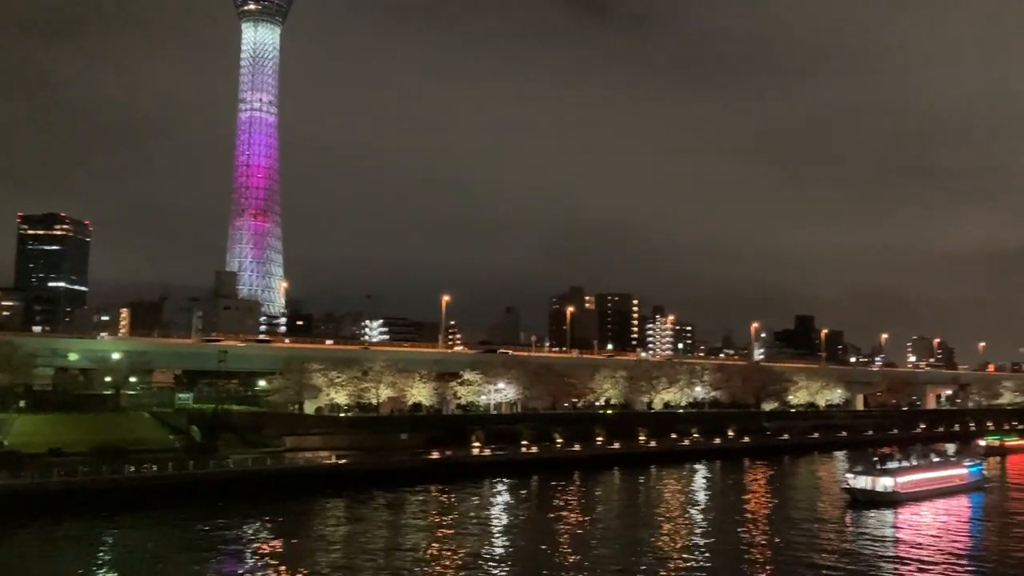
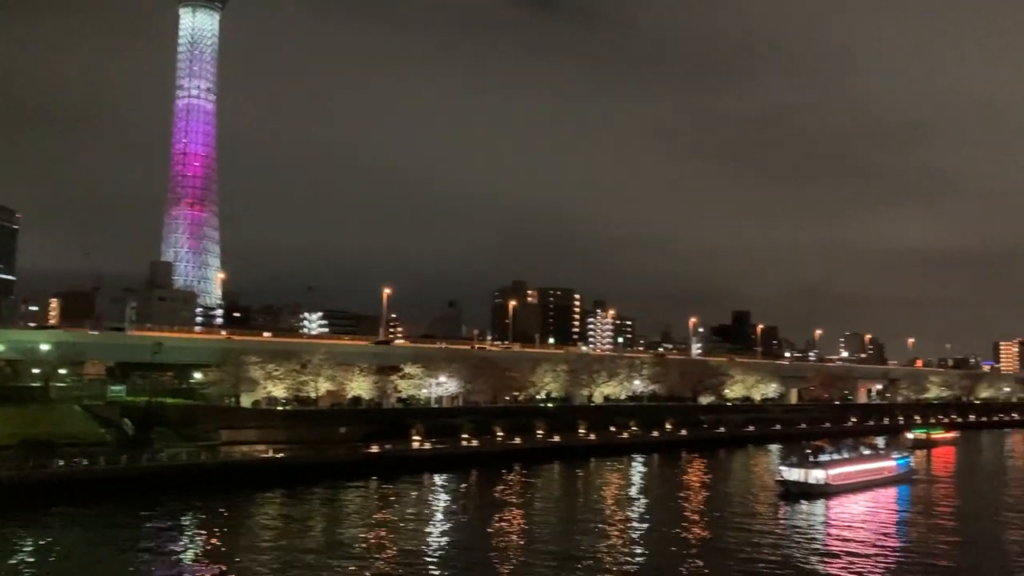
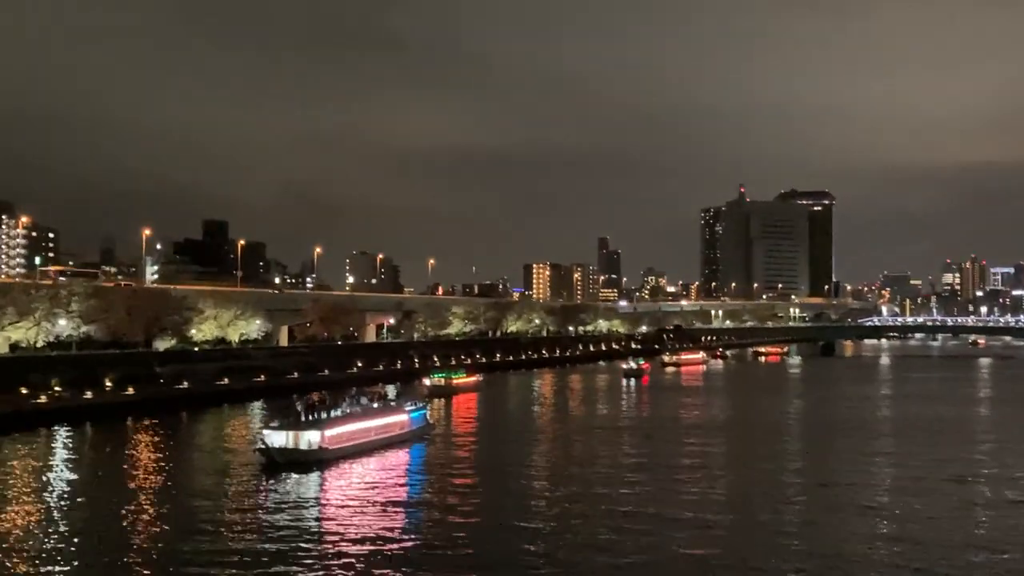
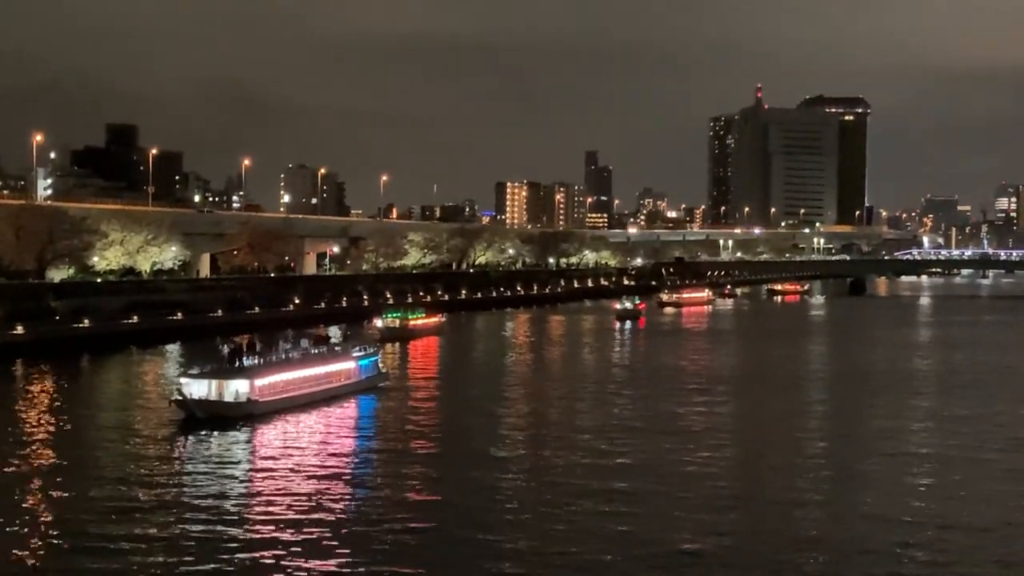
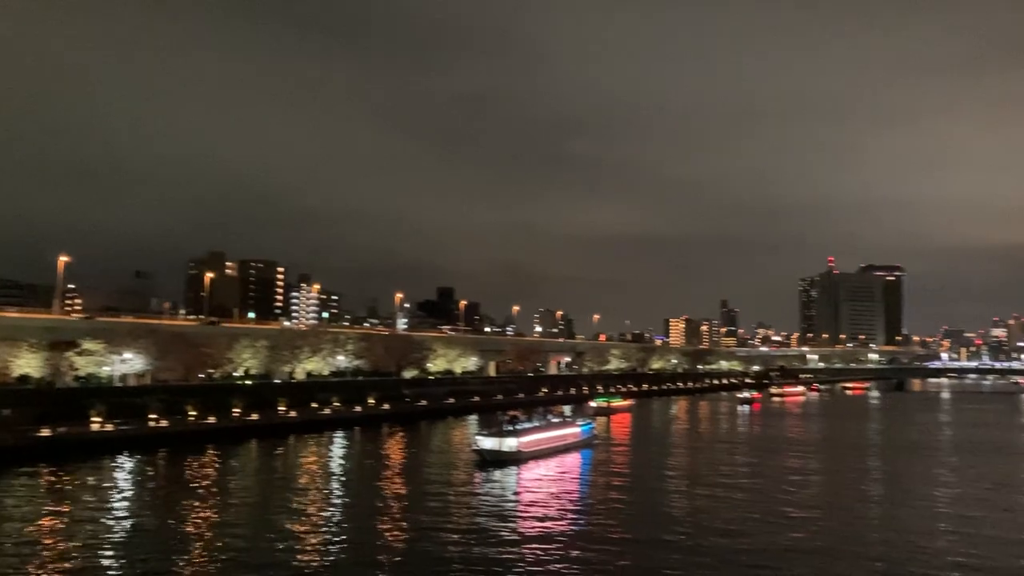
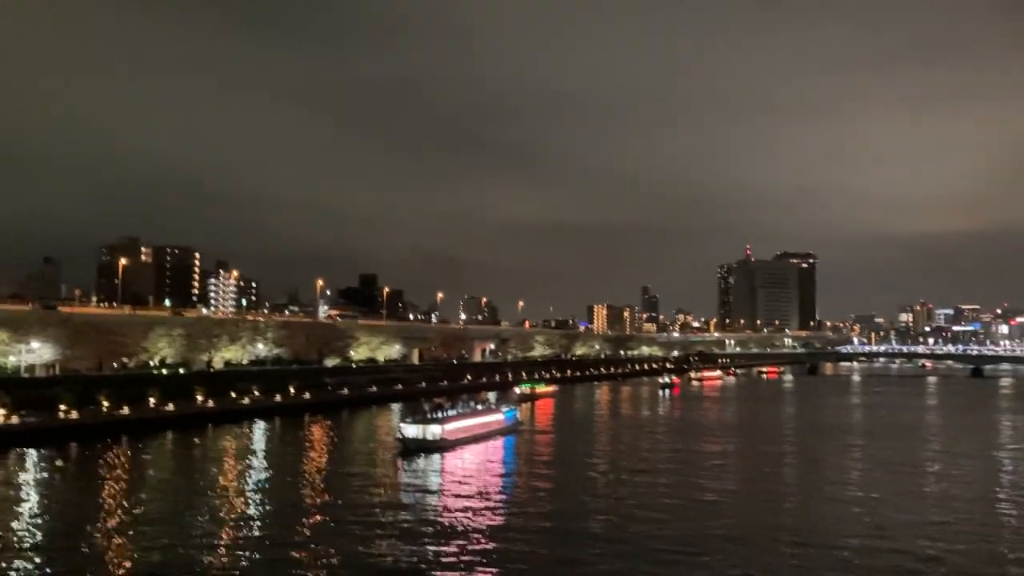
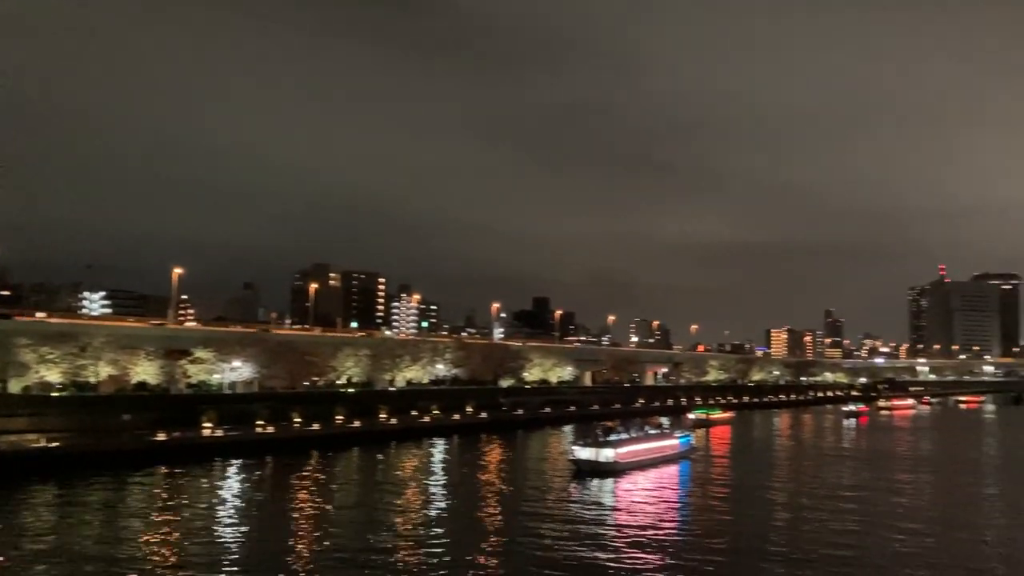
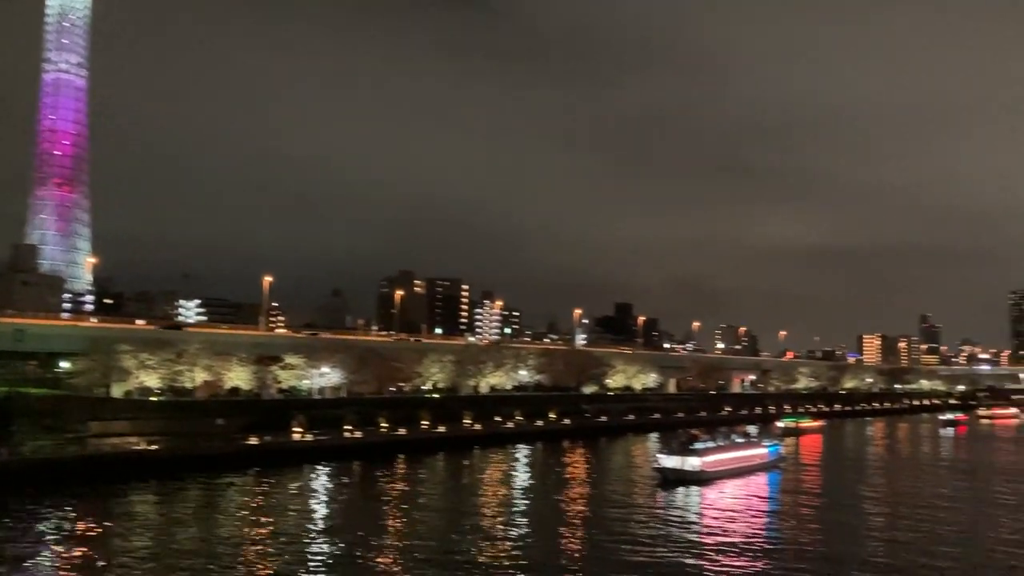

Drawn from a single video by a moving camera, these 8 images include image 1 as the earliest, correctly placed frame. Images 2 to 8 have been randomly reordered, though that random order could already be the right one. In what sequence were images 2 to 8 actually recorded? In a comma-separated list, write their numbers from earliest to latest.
2, 8, 7, 5, 6, 3, 4
